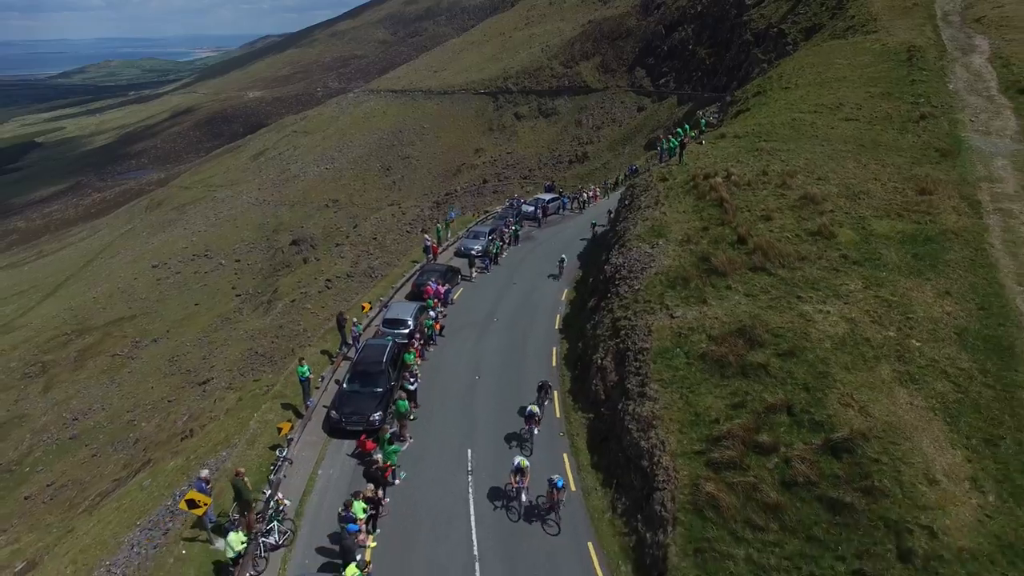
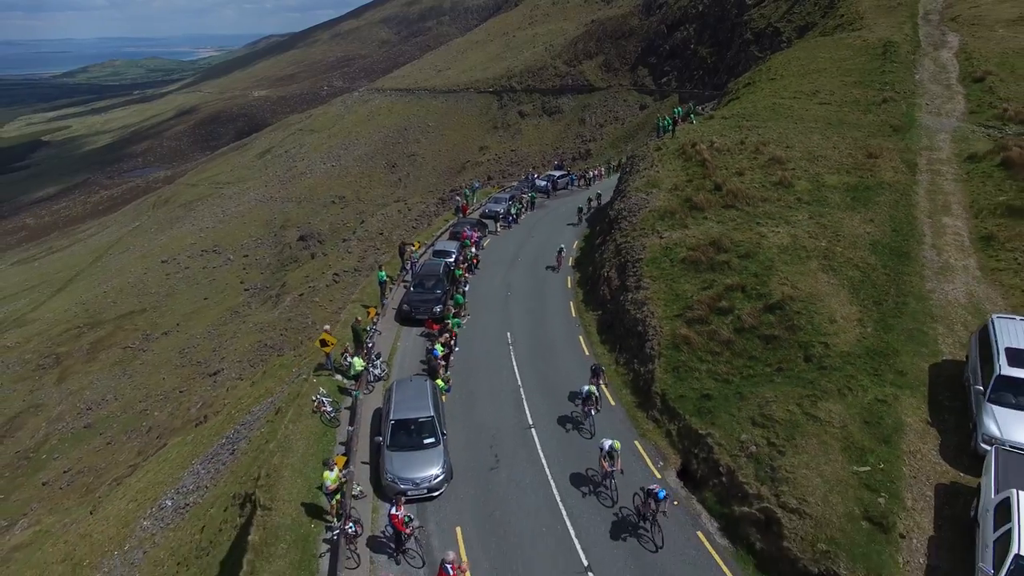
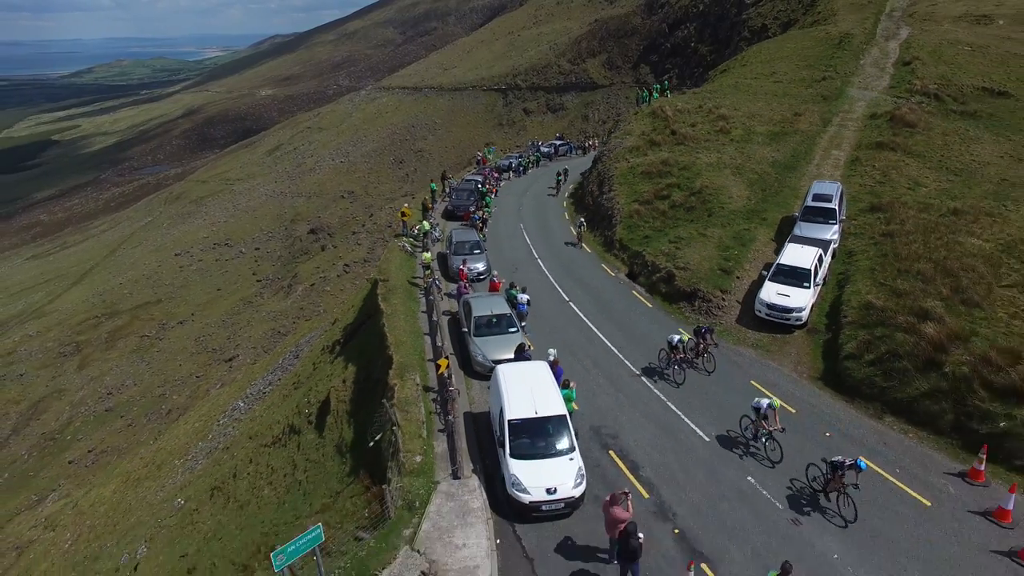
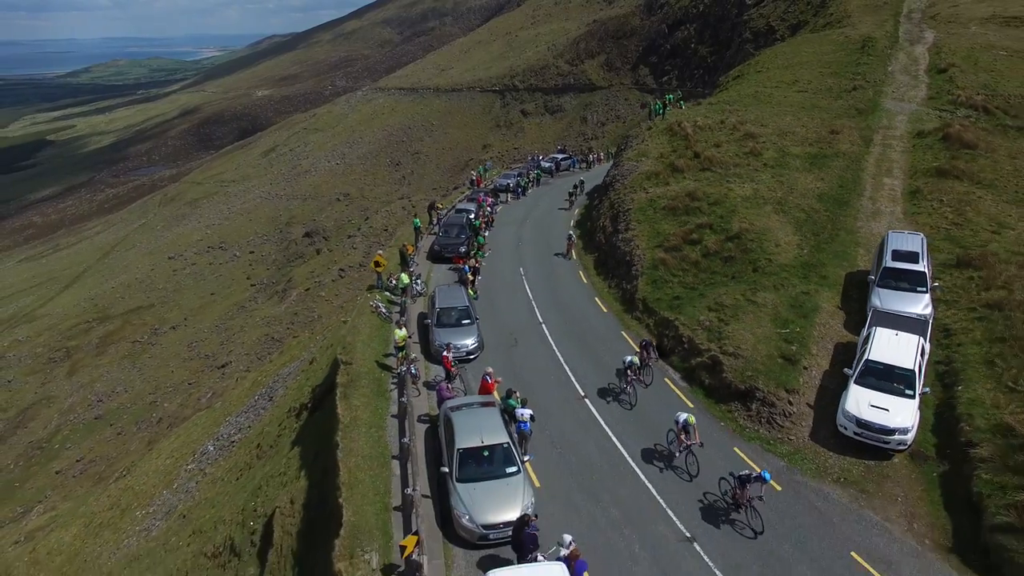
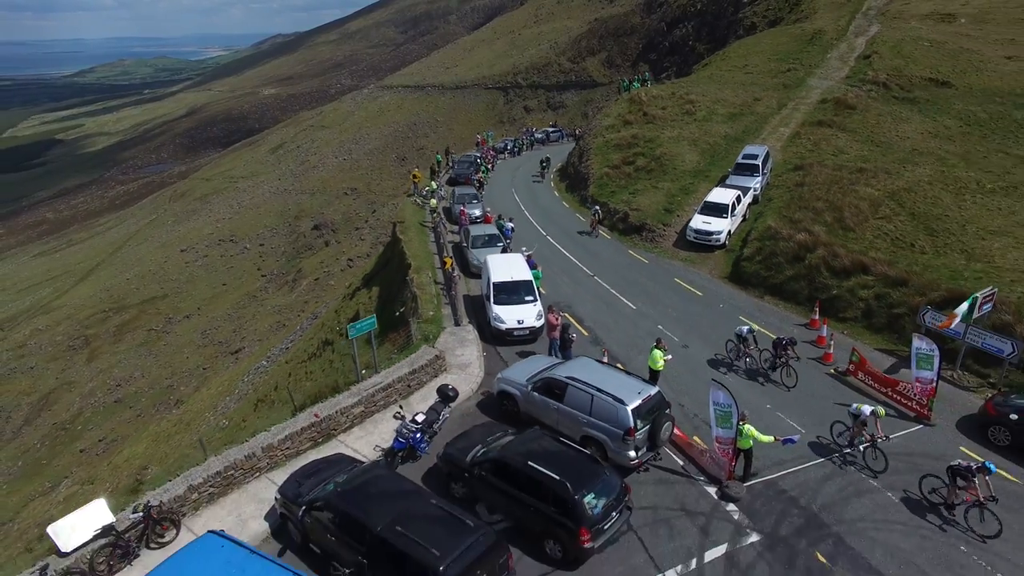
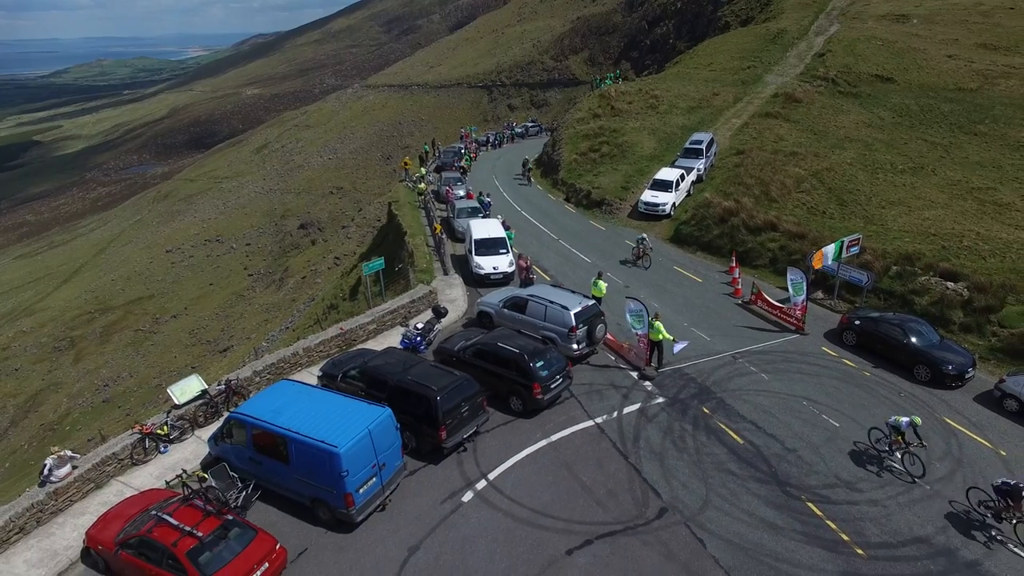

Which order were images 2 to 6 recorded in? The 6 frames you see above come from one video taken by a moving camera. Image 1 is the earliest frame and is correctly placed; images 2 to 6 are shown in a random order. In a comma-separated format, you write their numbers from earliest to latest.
2, 4, 3, 5, 6
